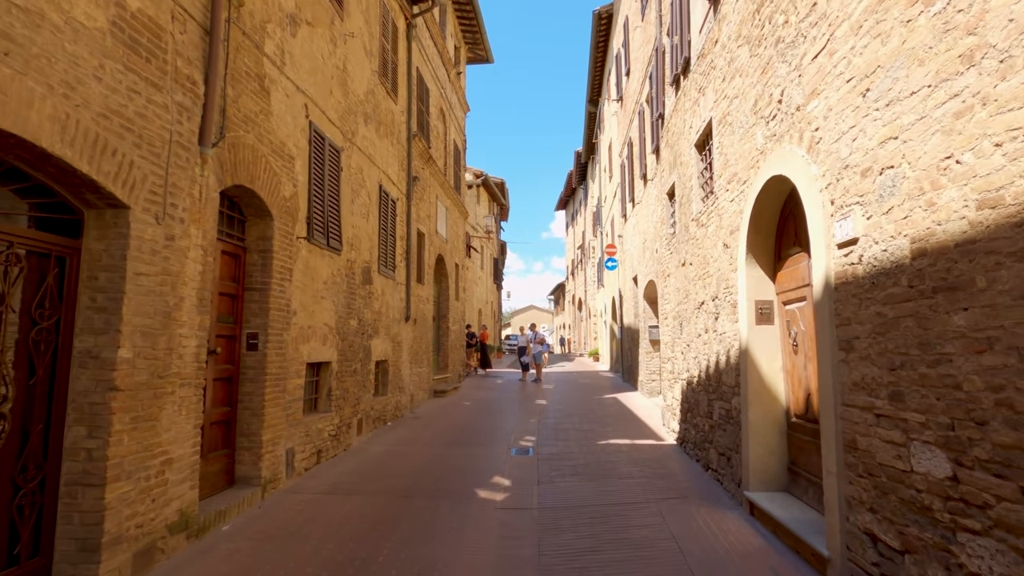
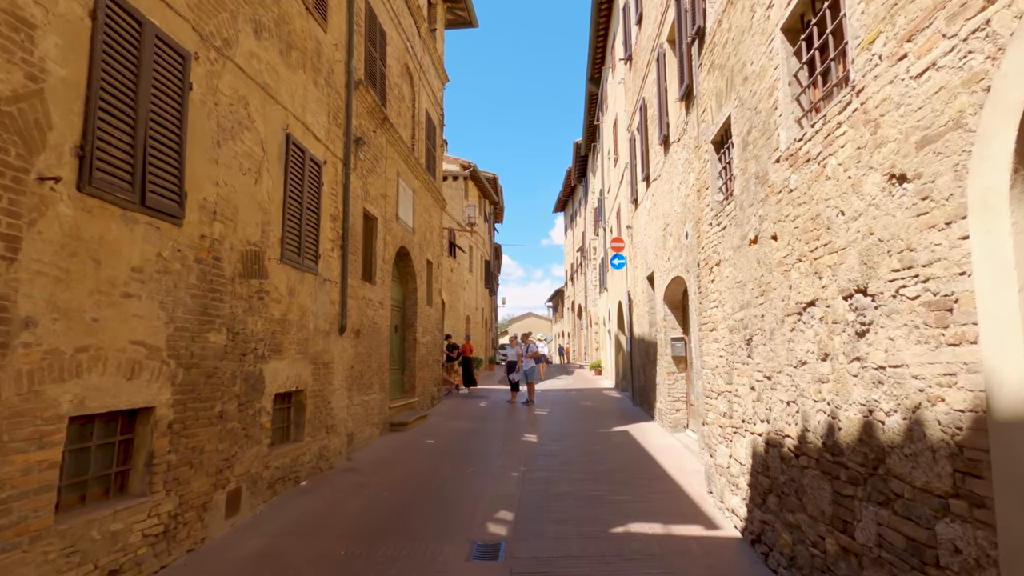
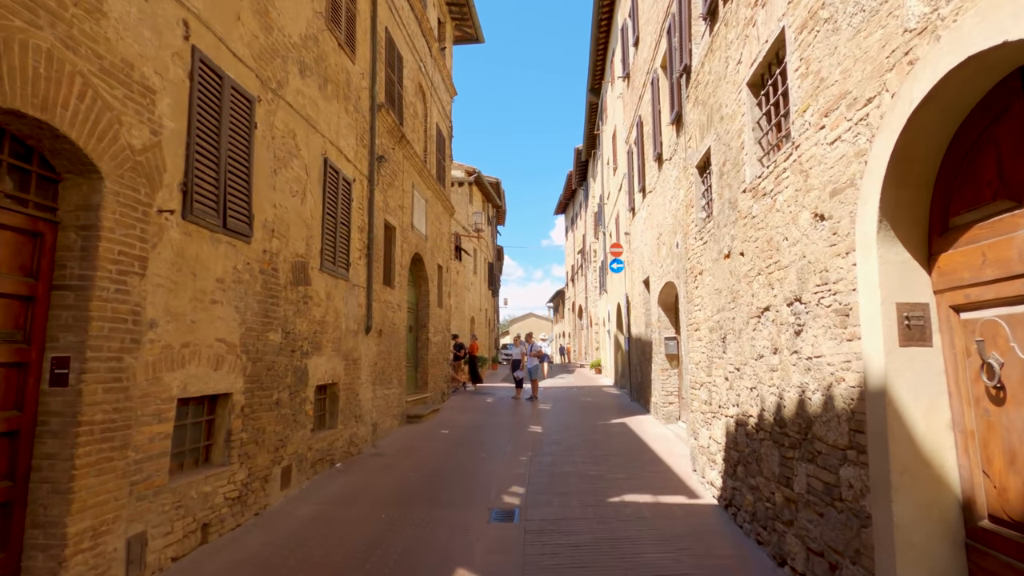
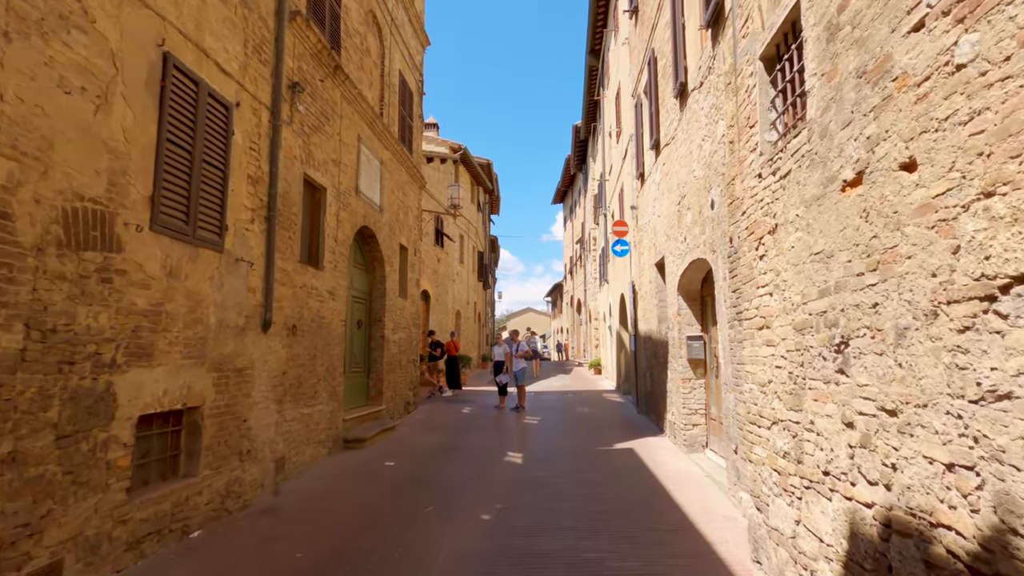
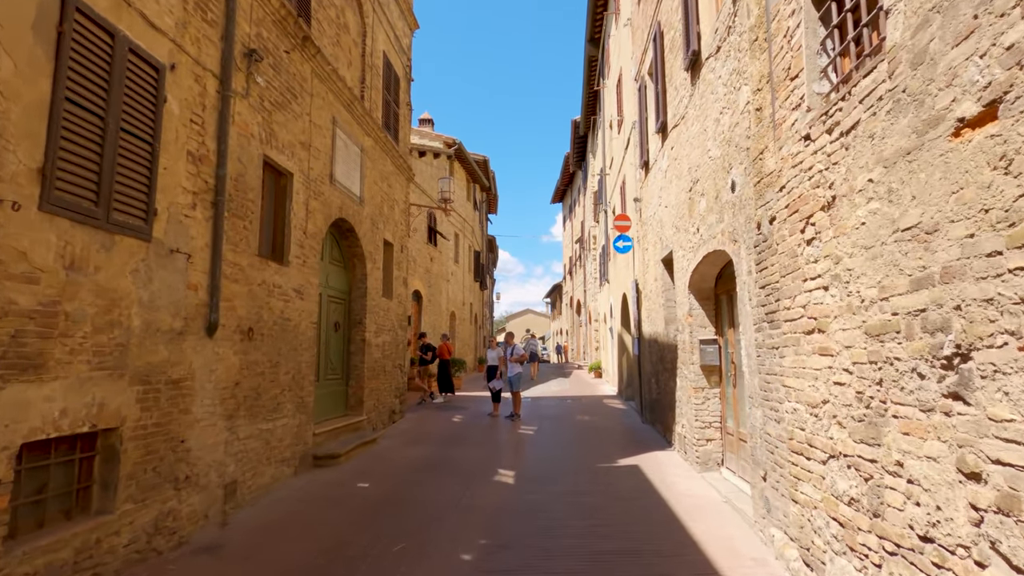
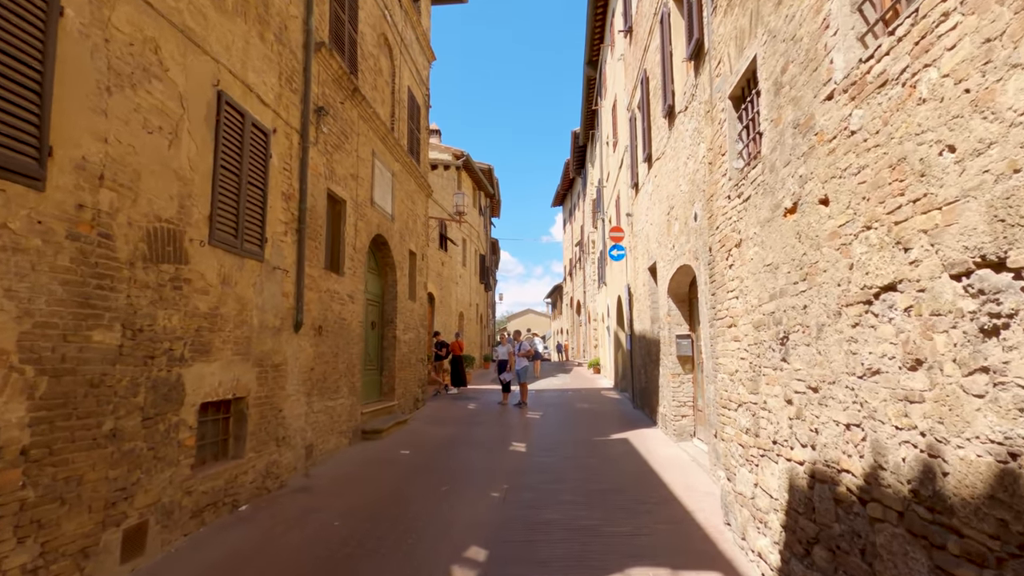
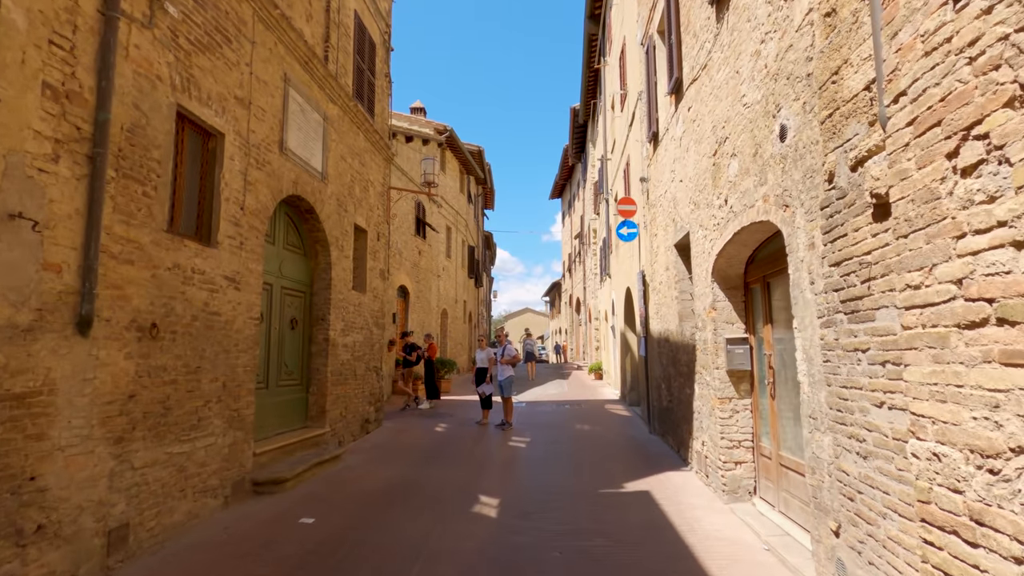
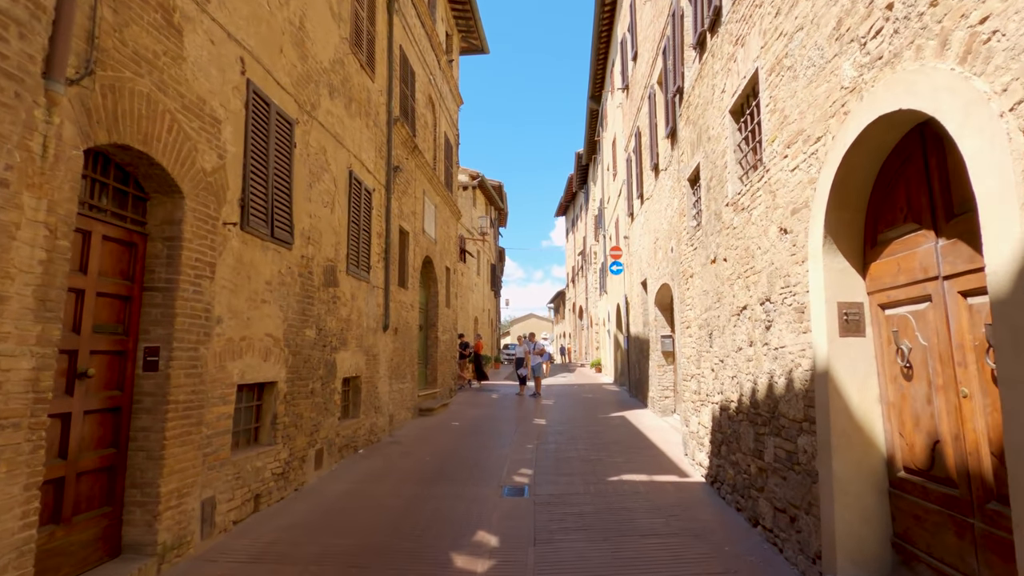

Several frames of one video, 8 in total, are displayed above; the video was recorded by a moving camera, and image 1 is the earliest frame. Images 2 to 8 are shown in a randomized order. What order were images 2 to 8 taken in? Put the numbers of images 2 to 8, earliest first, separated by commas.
8, 3, 2, 6, 4, 5, 7
